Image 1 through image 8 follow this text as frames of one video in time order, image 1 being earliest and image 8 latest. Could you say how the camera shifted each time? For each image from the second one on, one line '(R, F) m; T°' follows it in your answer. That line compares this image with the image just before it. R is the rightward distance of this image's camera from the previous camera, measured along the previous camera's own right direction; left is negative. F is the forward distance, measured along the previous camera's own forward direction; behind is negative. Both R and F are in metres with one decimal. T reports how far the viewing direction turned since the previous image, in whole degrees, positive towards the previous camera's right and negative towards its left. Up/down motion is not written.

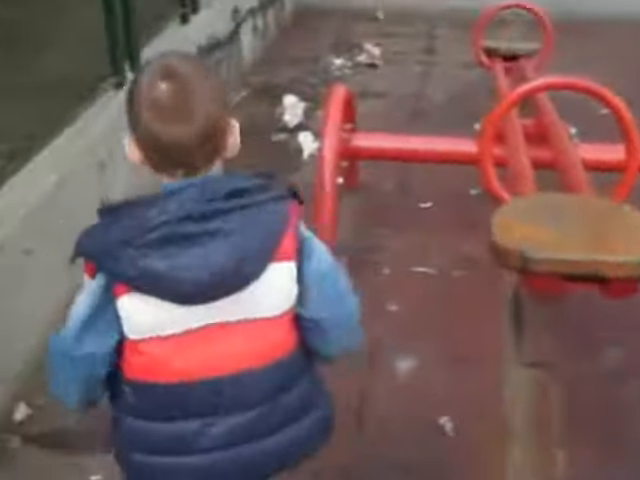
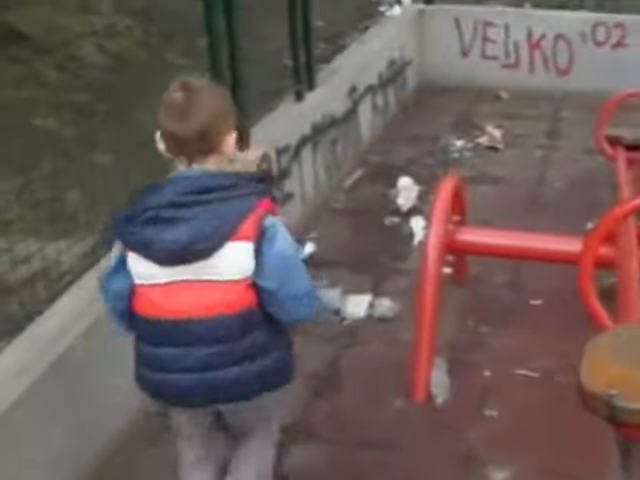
(+0.1, +0.2) m; -4°
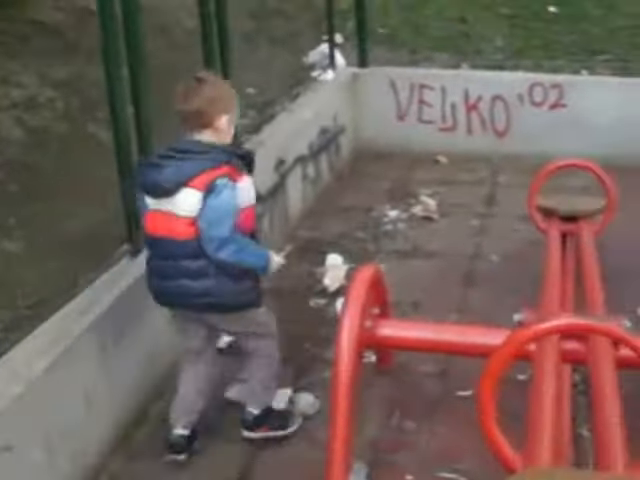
(+0.1, +0.2) m; +1°
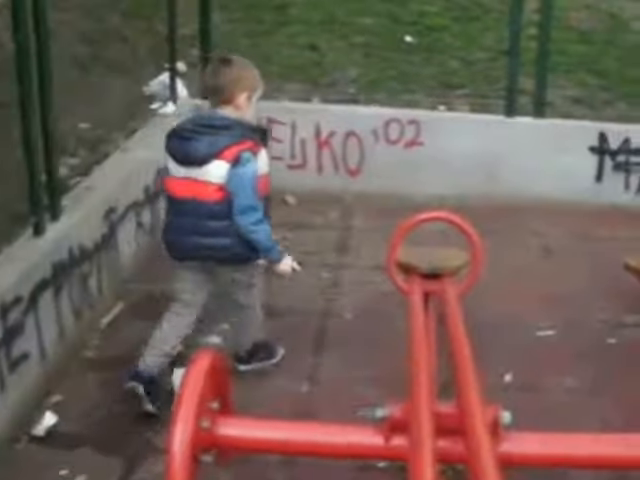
(0.0, +0.6) m; +5°
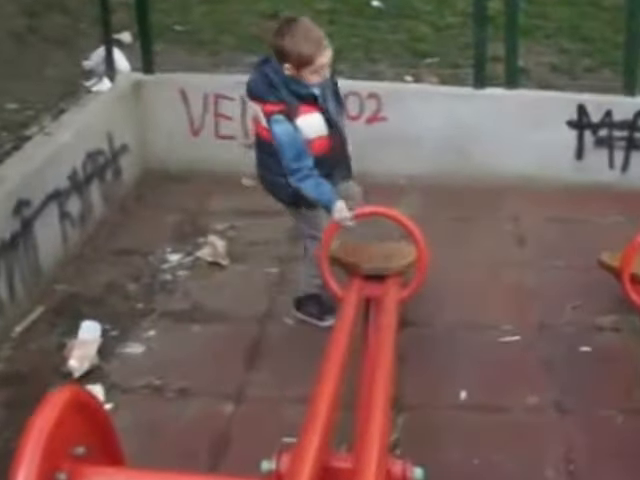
(+0.2, +0.6) m; 0°
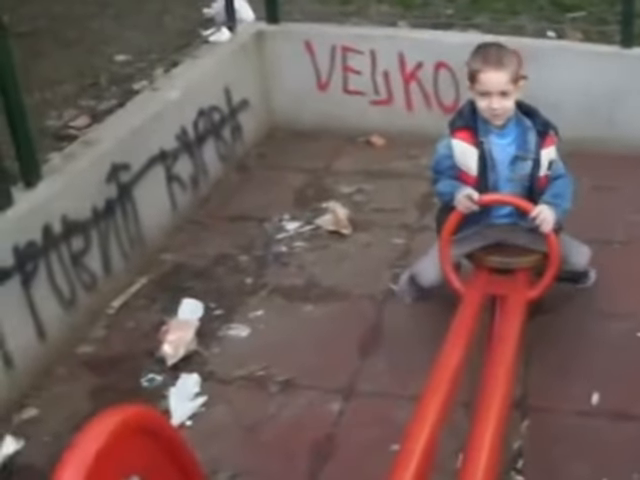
(+0.1, +0.4) m; -5°
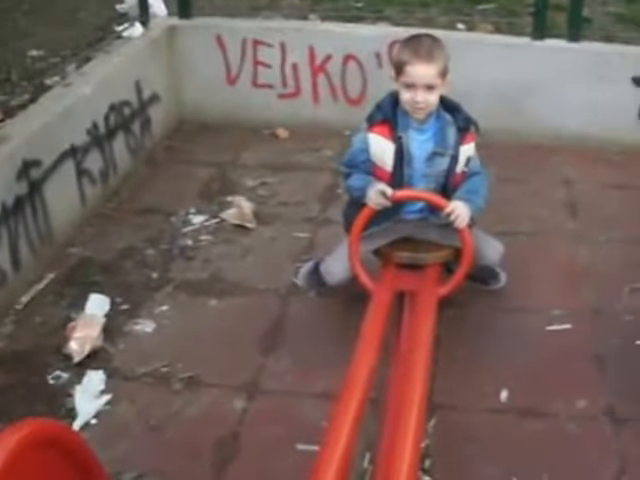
(0.0, 0.0) m; +3°
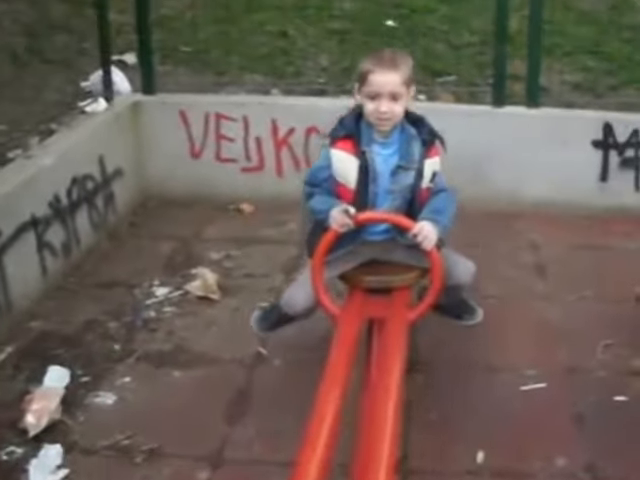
(0.0, +0.1) m; +1°
